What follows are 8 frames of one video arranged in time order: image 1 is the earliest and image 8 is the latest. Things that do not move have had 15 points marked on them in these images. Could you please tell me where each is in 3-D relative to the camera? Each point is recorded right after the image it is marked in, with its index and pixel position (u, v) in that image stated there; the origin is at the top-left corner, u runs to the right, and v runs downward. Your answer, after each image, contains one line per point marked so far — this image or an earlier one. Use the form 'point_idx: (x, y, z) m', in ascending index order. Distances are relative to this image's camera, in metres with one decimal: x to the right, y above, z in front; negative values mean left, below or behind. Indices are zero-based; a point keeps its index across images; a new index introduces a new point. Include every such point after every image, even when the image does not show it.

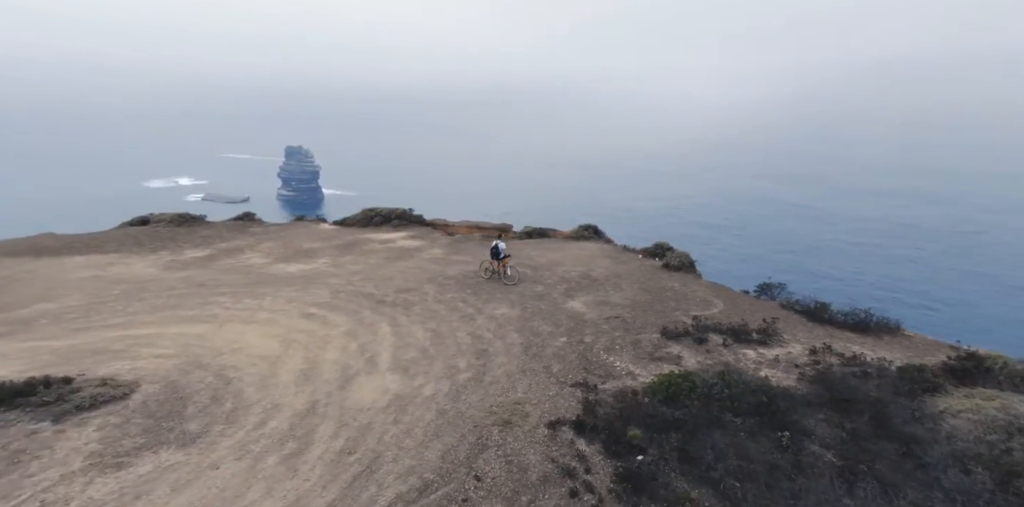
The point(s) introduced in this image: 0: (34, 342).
0: (-12.9, -2.4, +12.9) m
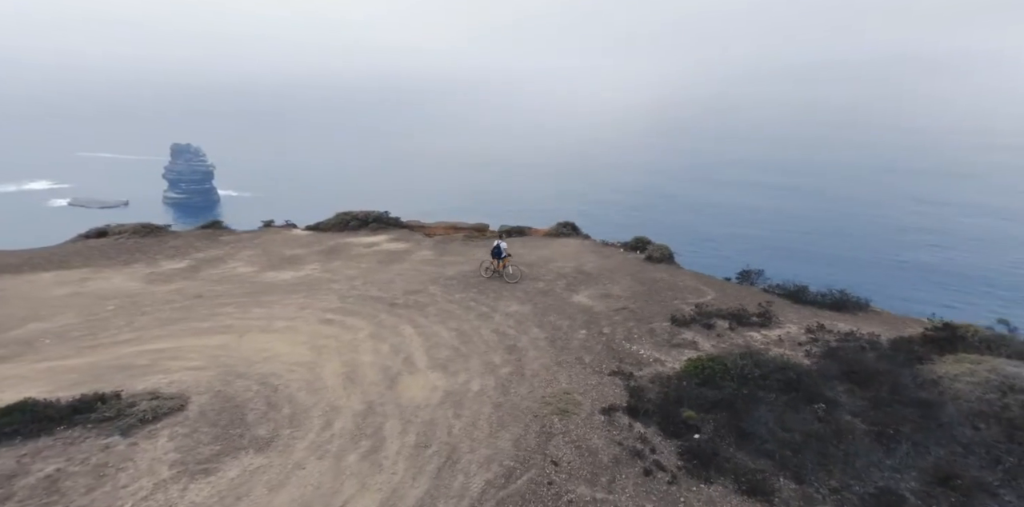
0: (-11.8, -2.8, +12.1) m
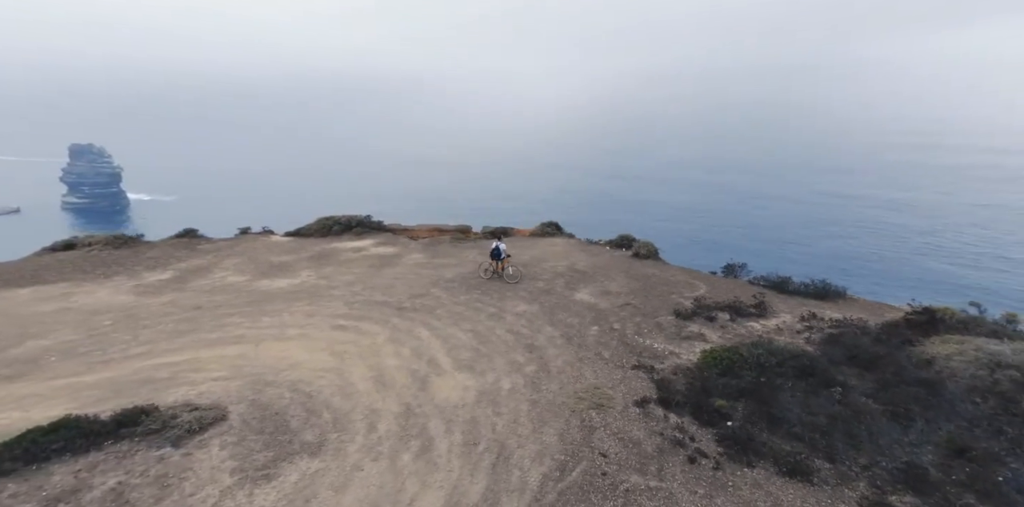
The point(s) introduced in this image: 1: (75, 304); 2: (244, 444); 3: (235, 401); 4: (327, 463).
0: (-10.9, -3.1, +11.5) m
1: (-17.3, -1.9, +18.8) m
2: (-5.1, -3.6, +8.8) m
3: (-6.2, -3.3, +10.5) m
4: (-3.4, -3.9, +8.6) m
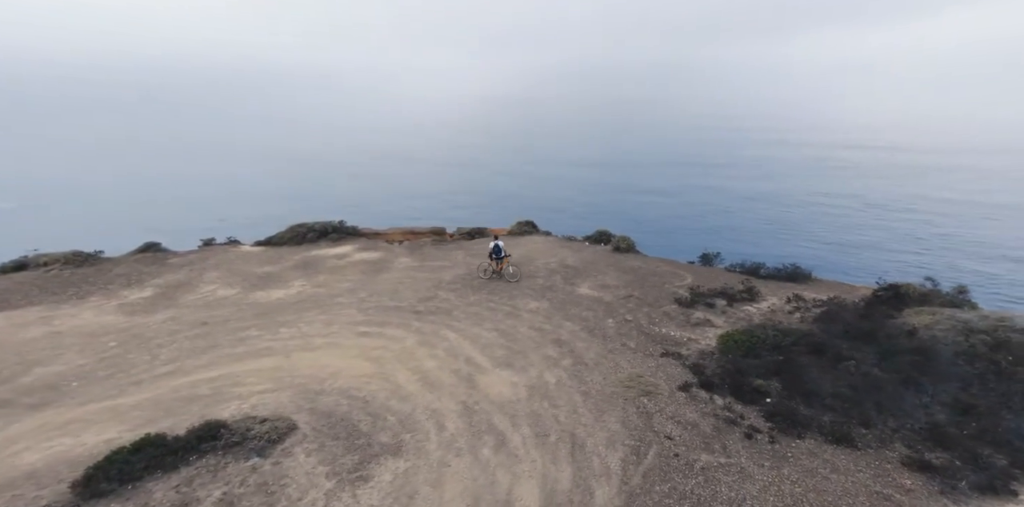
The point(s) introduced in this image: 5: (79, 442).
0: (-9.6, -3.5, +10.9) m
1: (-16.6, -2.6, +17.6) m
2: (-3.5, -3.7, +8.8) m
3: (-4.7, -3.5, +10.3) m
4: (-1.8, -4.0, +8.7) m
5: (-8.4, -3.7, +9.2) m
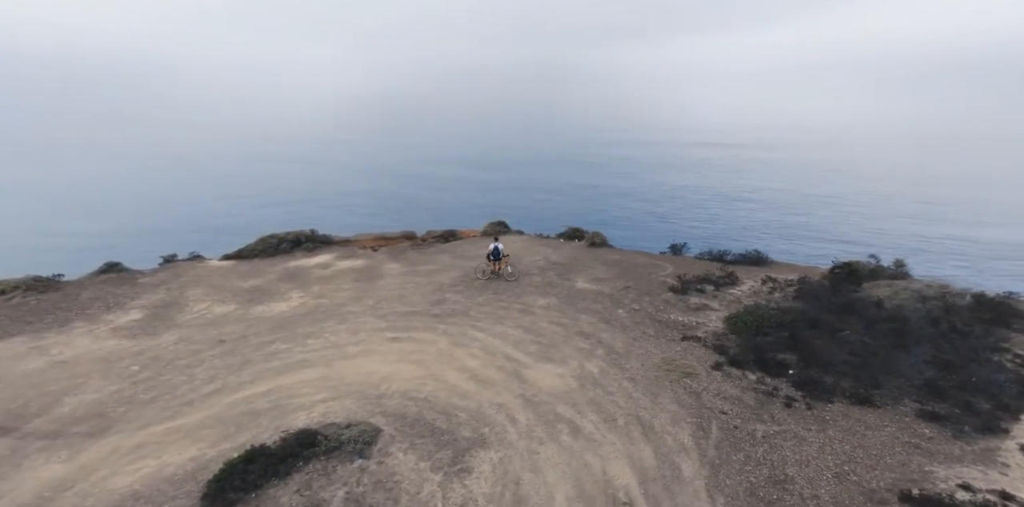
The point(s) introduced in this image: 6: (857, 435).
0: (-8.0, -3.9, +10.7) m
1: (-15.8, -3.5, +16.6) m
2: (-1.8, -3.9, +9.2) m
3: (-3.2, -3.7, +10.6) m
4: (-0.1, -4.0, +9.2) m
5: (-6.7, -4.1, +9.1) m
6: (+7.3, -3.8, +10.0) m
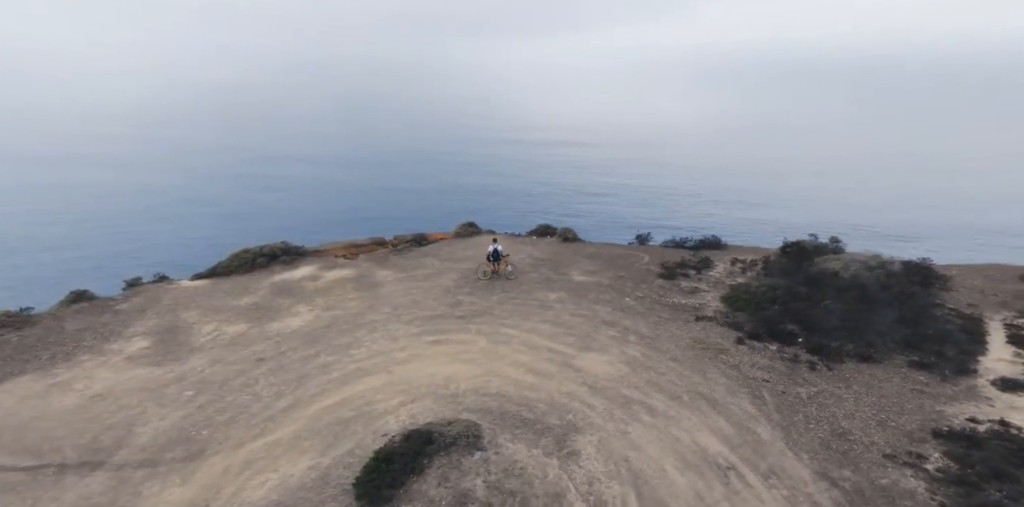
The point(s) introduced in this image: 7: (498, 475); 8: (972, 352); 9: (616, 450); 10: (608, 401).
0: (-6.1, -4.5, +11.1) m
1: (-14.4, -4.5, +16.1) m
2: (+0.3, -4.0, +10.3) m
3: (-1.3, -3.9, +11.5) m
4: (+2.0, -4.0, +10.5) m
5: (-4.5, -4.6, +9.6) m
6: (+9.3, -3.4, +12.1) m
7: (-0.1, -4.2, +8.8) m
8: (+17.0, -3.6, +17.7) m
9: (+2.2, -4.1, +9.7) m
10: (+2.5, -3.8, +11.9) m
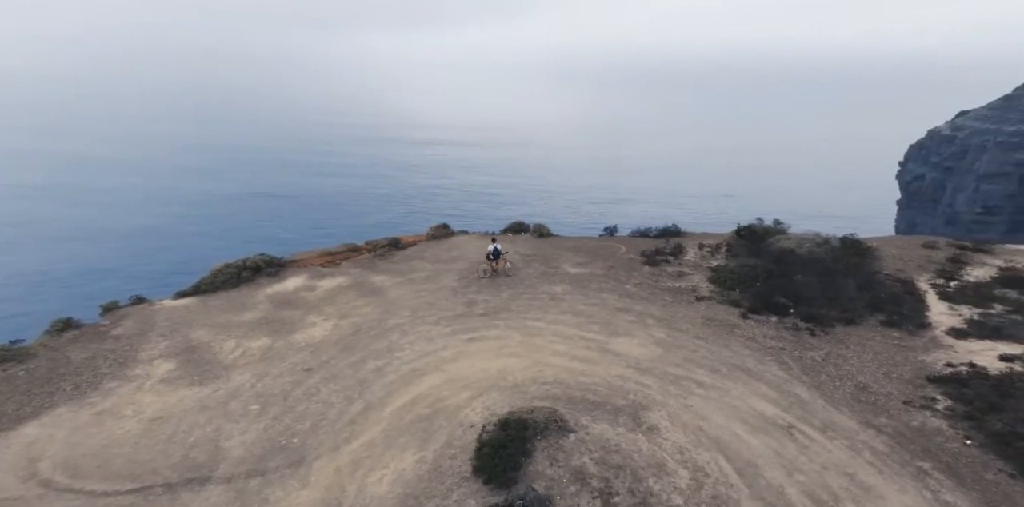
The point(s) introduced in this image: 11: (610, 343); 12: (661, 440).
0: (-4.1, -4.9, +12.2) m
1: (-12.9, -5.5, +16.4) m
2: (+2.2, -4.0, +12.0) m
3: (+0.5, -4.1, +13.1) m
4: (+3.9, -3.9, +12.4) m
5: (-2.5, -4.9, +10.9) m
6: (+10.9, -2.8, +14.7) m
7: (+2.0, -4.3, +10.5) m
8: (+18.1, -2.4, +21.0) m
9: (+4.2, -4.0, +11.7) m
10: (+4.2, -3.7, +13.8) m
11: (+3.4, -3.2, +16.6) m
12: (+3.5, -4.2, +11.1) m
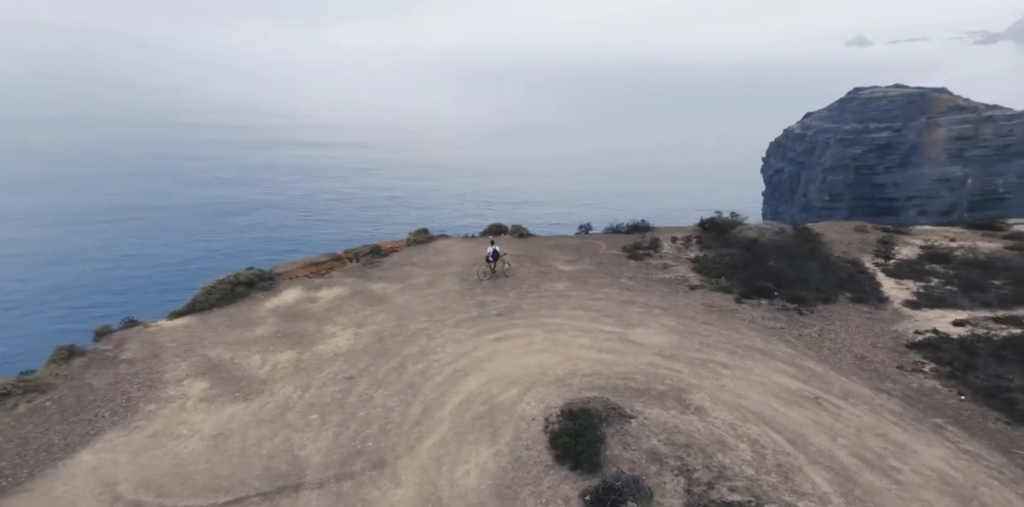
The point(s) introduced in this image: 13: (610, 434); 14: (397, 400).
0: (-2.5, -5.4, +13.8) m
1: (-11.6, -6.4, +17.3) m
2: (+3.8, -4.2, +14.1) m
3: (+2.0, -4.3, +15.0) m
4: (+5.4, -4.0, +14.6) m
5: (-0.8, -5.3, +12.6) m
6: (+12.1, -2.4, +17.4) m
7: (+3.6, -4.4, +12.6) m
8: (+18.7, -1.6, +24.3) m
9: (+5.7, -4.0, +13.9) m
10: (+5.6, -3.7, +16.0) m
11: (+4.5, -3.3, +18.7) m
12: (+5.1, -4.2, +13.2) m
13: (+2.4, -4.5, +12.6) m
14: (-4.2, -5.1, +16.5) m
